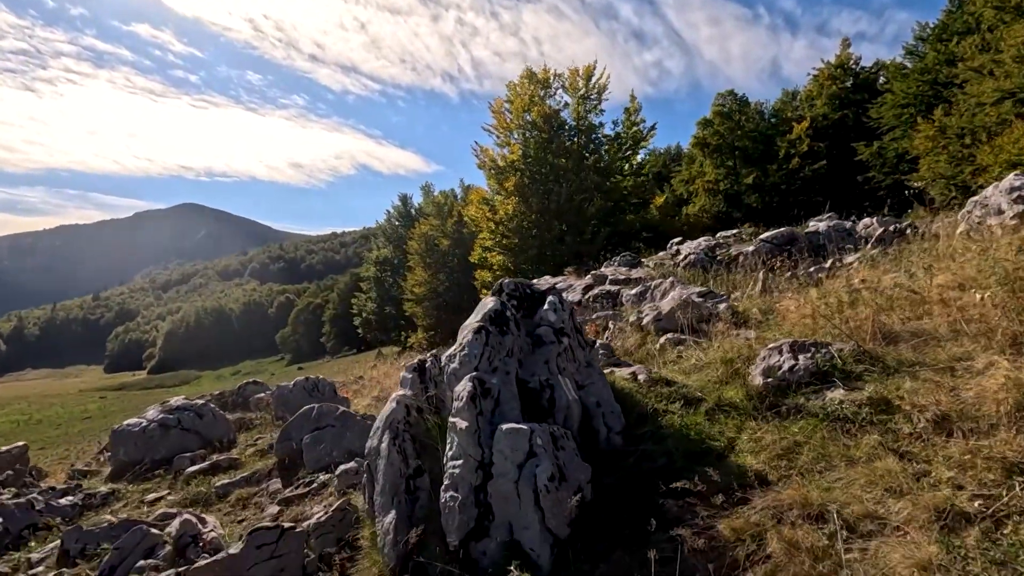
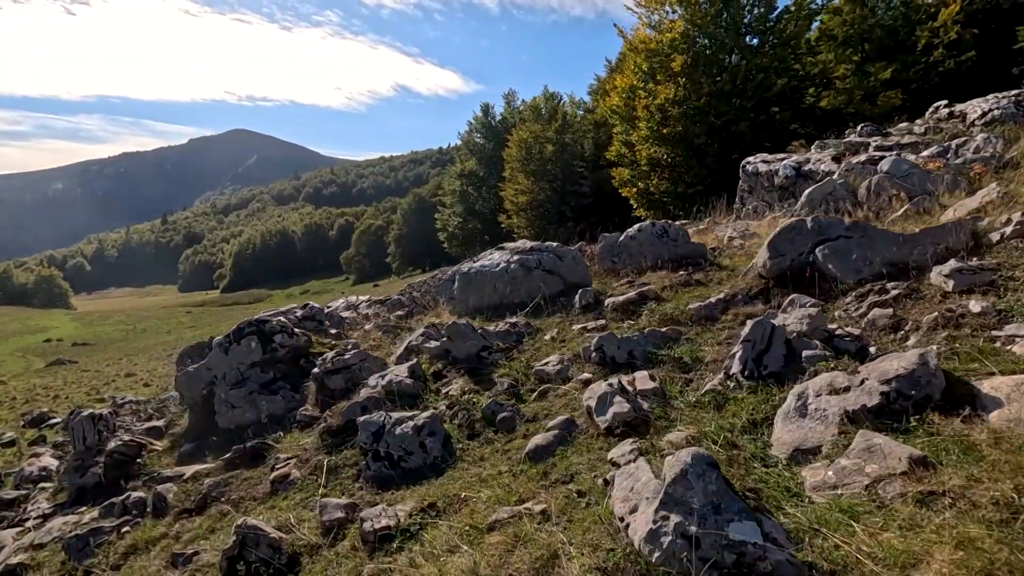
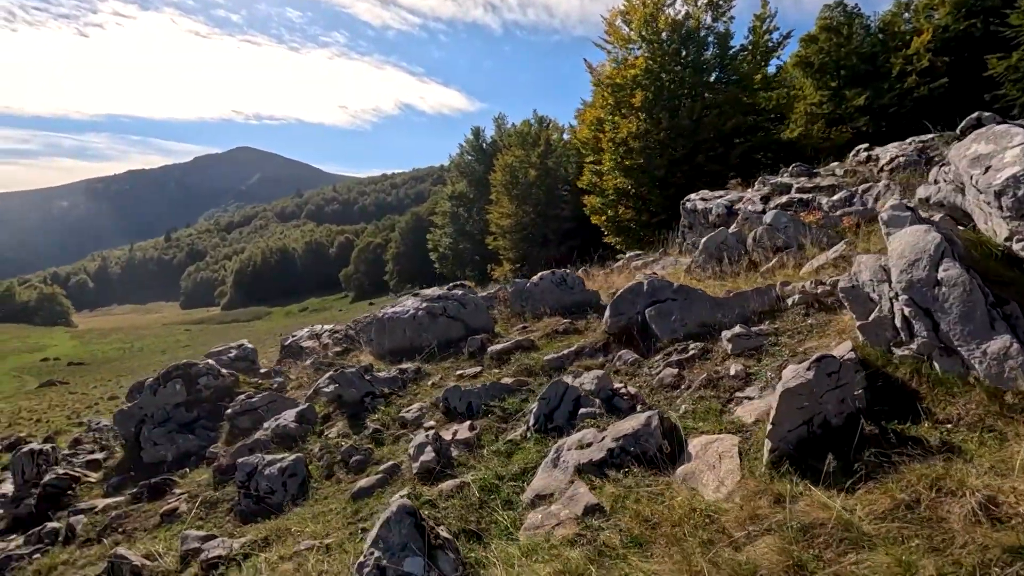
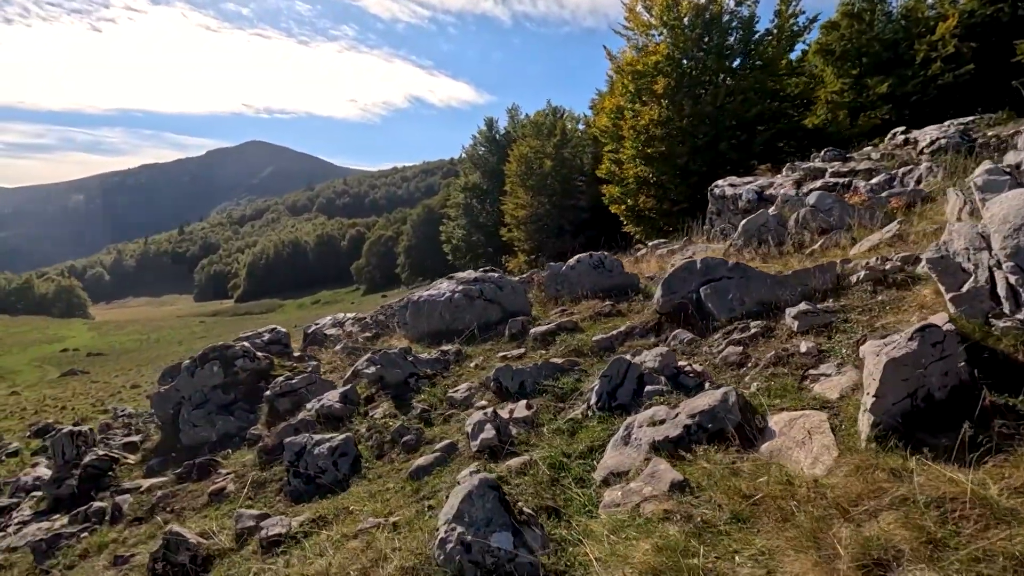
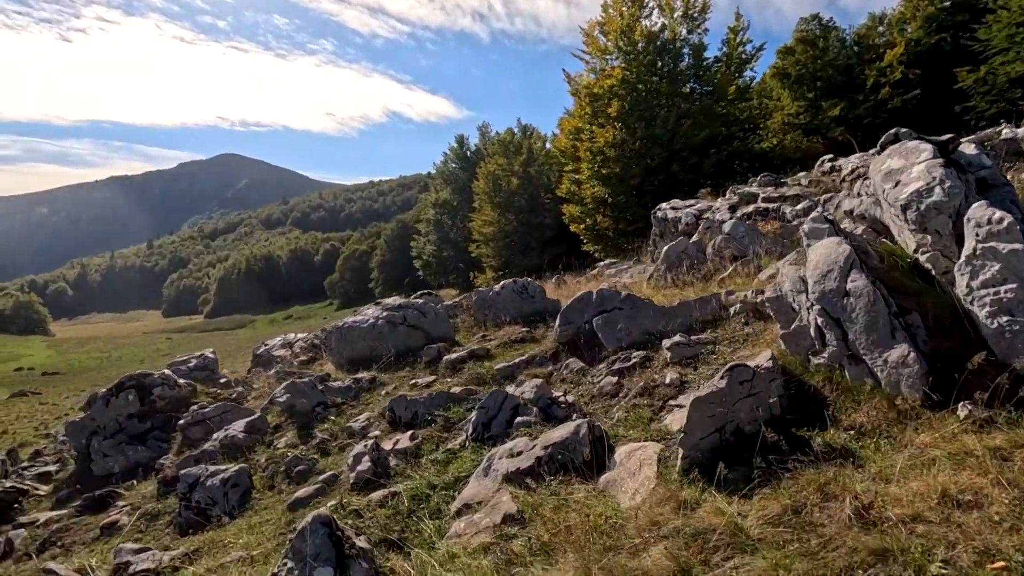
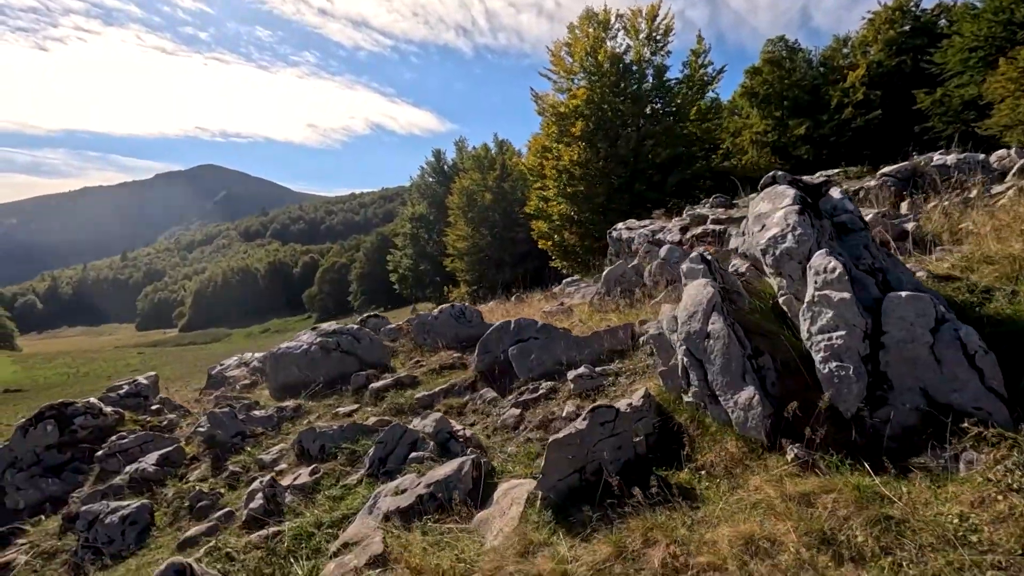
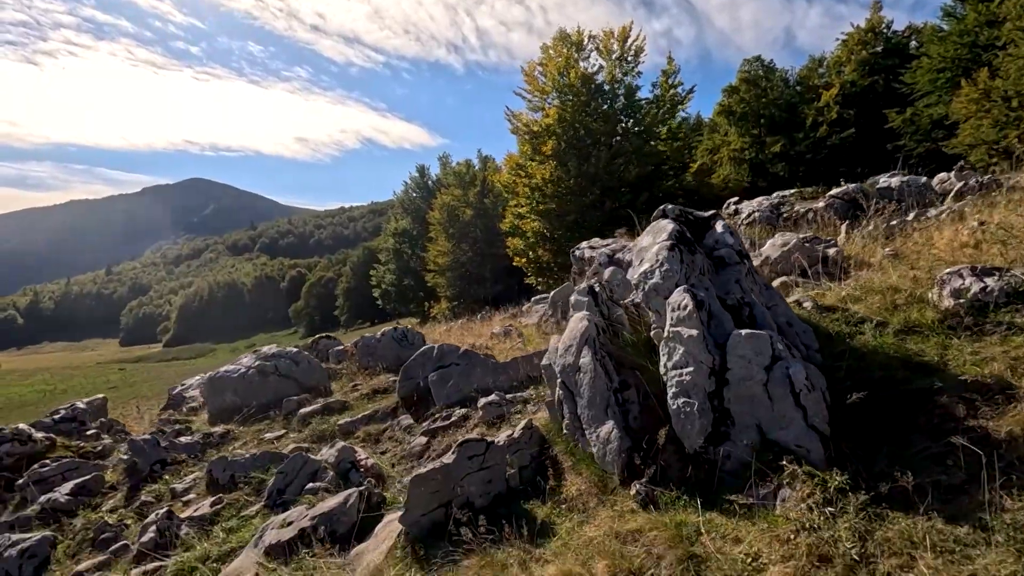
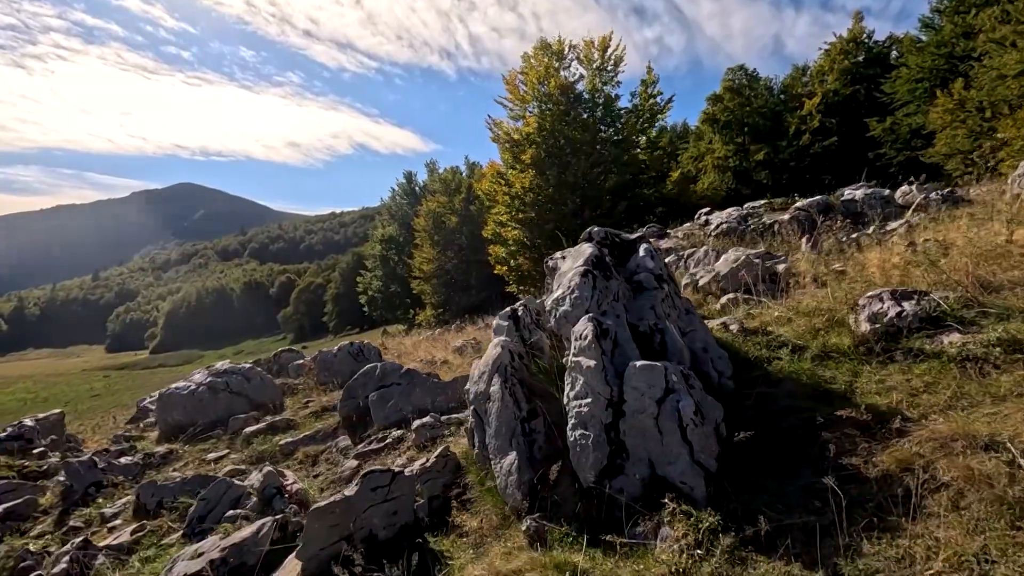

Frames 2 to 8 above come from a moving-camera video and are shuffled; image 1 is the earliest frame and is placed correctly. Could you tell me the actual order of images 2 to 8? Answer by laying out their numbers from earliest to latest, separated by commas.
8, 7, 6, 5, 3, 4, 2
